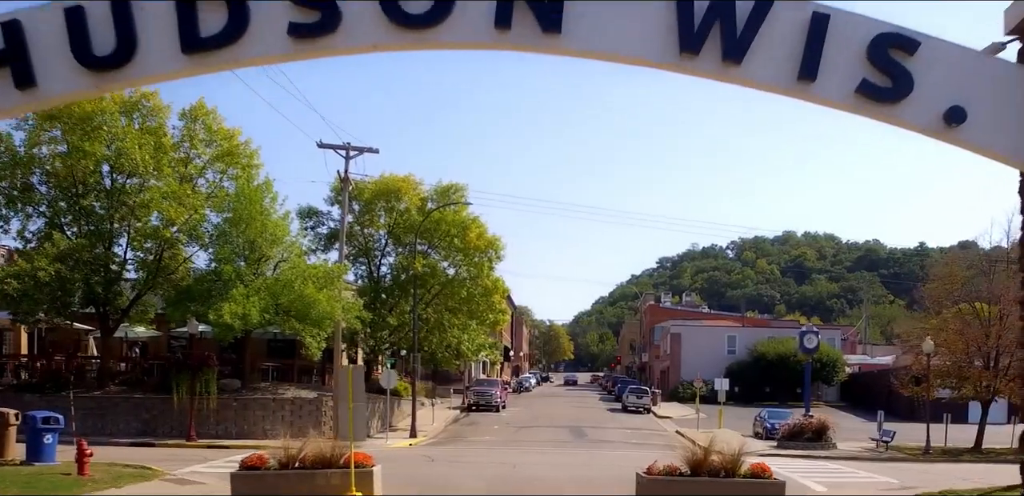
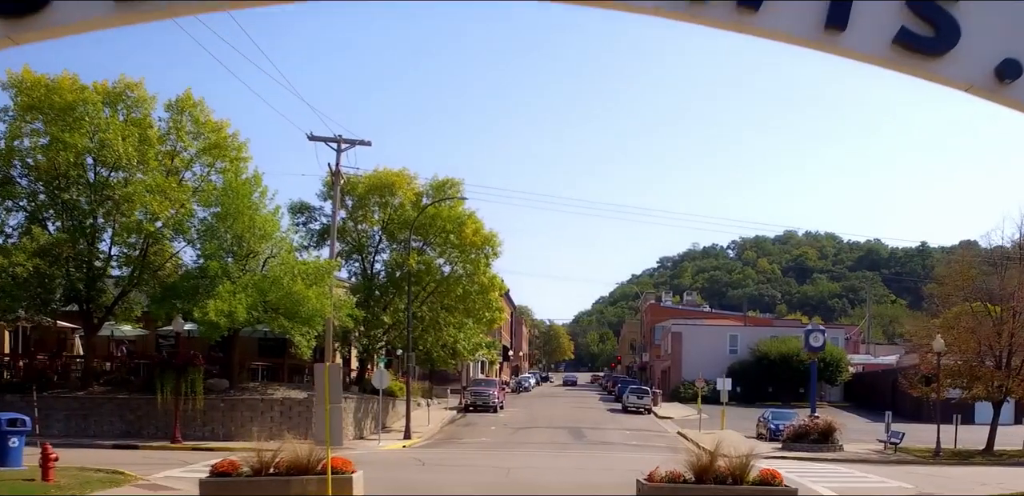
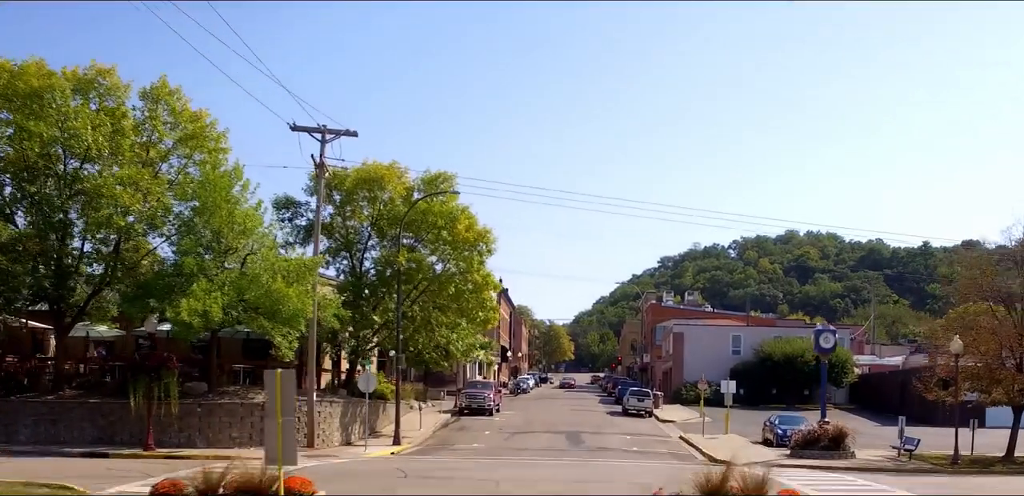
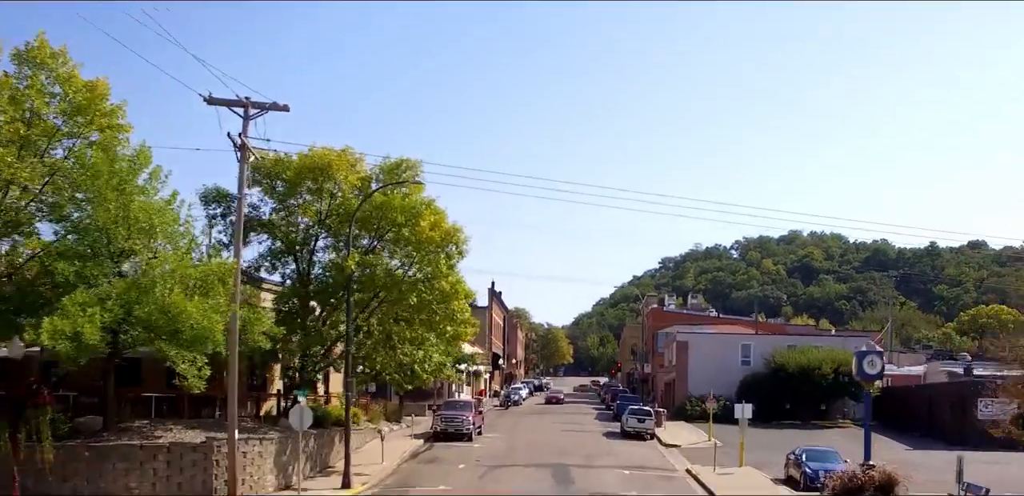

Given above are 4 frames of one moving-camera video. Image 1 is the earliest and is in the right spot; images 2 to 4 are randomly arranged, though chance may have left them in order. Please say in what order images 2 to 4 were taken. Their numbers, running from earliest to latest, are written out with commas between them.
2, 3, 4
